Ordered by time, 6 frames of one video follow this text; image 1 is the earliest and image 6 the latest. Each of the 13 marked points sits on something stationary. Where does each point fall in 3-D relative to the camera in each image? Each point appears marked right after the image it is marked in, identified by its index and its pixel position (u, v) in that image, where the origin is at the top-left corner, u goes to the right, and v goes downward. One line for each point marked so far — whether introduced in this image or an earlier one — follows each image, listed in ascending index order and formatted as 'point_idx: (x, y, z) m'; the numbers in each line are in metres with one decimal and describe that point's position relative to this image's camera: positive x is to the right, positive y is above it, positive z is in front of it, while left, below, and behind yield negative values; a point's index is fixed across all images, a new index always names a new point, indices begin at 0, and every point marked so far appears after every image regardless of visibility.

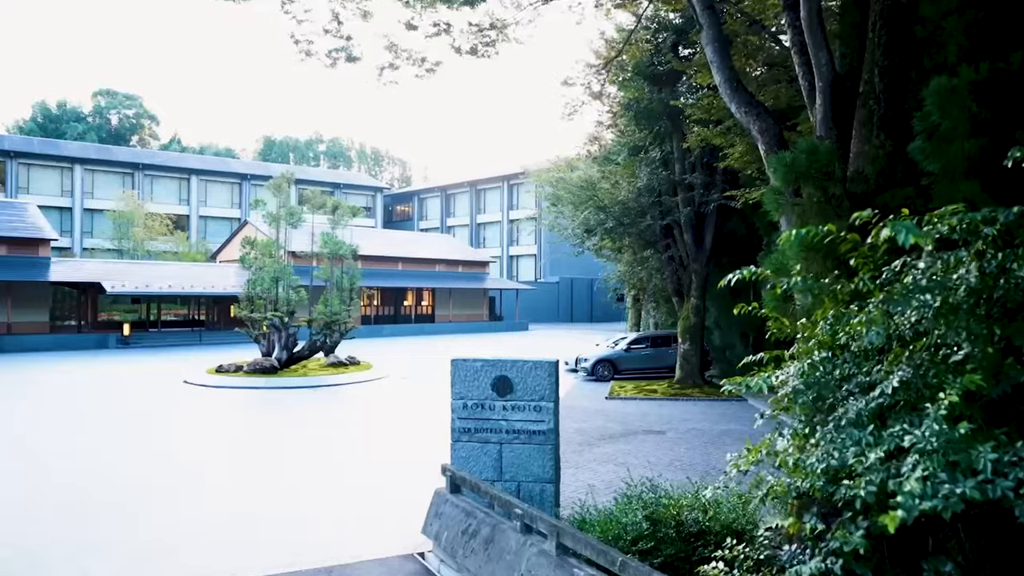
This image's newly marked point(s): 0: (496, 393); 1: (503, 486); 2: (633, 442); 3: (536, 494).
0: (-0.2, -1.0, +7.5) m
1: (-0.1, -2.0, +7.5) m
2: (+2.1, -2.6, +12.7) m
3: (+0.3, -2.1, +7.4) m
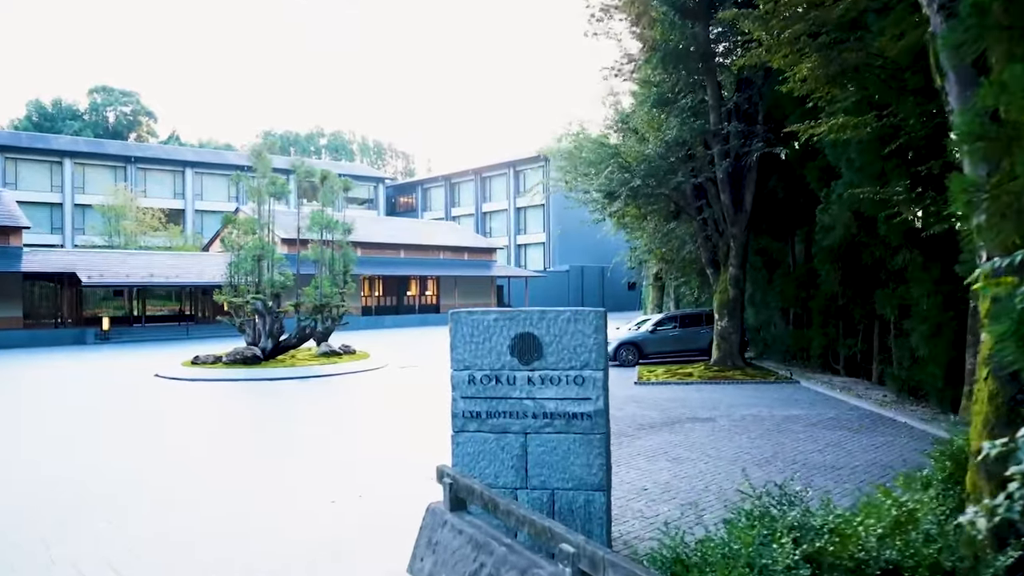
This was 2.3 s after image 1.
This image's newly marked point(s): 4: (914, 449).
0: (0.0, -0.5, +5.1) m
1: (+0.1, -1.4, +5.1) m
2: (+2.3, -2.0, +10.3) m
3: (+0.5, -1.5, +5.1) m
4: (+4.7, -1.9, +8.7) m
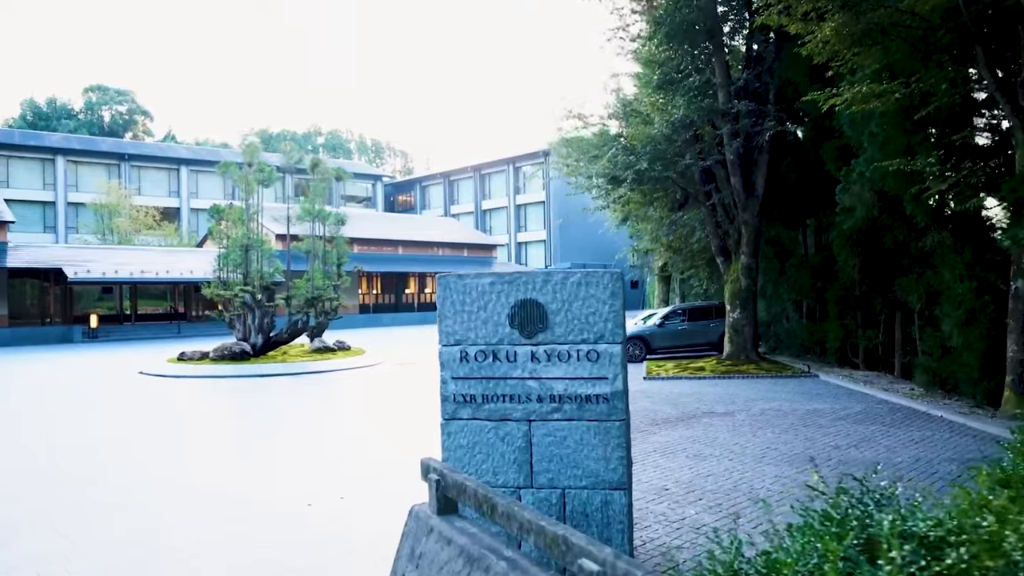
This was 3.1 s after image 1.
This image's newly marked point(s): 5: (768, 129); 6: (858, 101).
0: (0.0, -0.2, +4.3) m
1: (+0.1, -1.2, +4.3) m
2: (+2.3, -1.8, +9.5) m
3: (+0.5, -1.2, +4.2) m
4: (+4.7, -1.6, +7.8) m
5: (+5.1, +3.1, +14.8) m
6: (+4.6, +2.5, +9.9) m
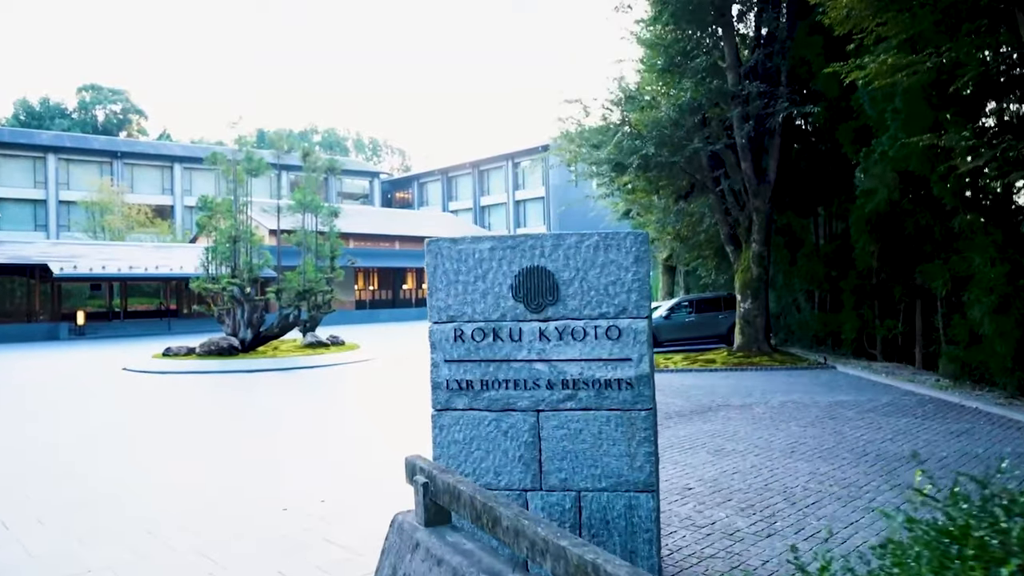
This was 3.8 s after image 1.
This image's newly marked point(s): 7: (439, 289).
0: (0.0, -0.1, +3.6) m
1: (+0.1, -1.0, +3.6) m
2: (+2.4, -1.6, +8.8) m
3: (+0.5, -1.1, +3.5) m
4: (+4.7, -1.4, +7.2) m
5: (+5.1, +3.4, +14.1) m
6: (+4.6, +2.7, +9.3) m
7: (-0.4, 0.0, +3.7) m
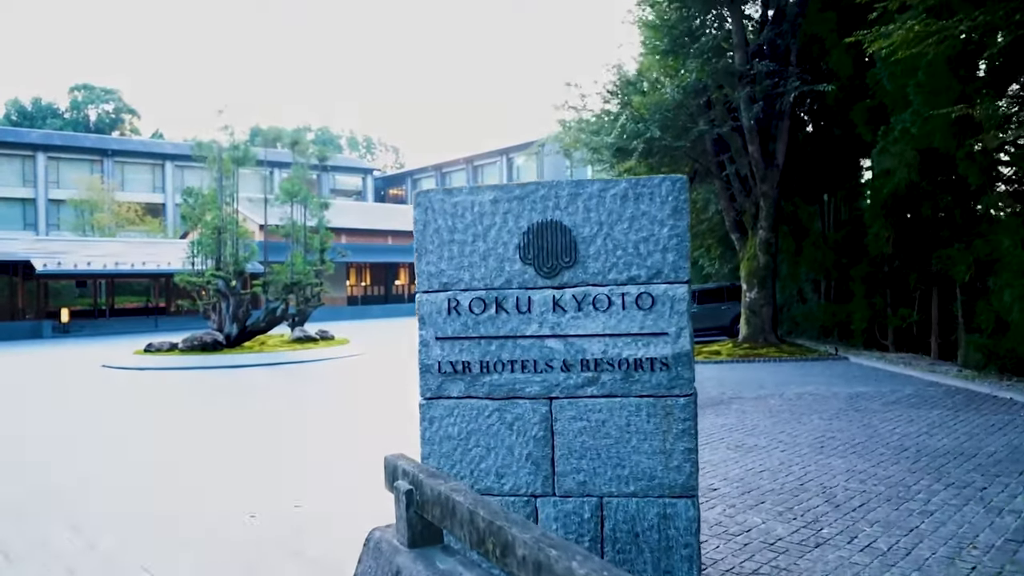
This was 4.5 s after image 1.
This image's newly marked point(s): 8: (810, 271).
0: (+0.1, +0.1, +2.9) m
1: (+0.2, -0.9, +3.0) m
2: (+2.4, -1.4, +8.1) m
3: (+0.5, -0.9, +2.9) m
4: (+4.7, -1.2, +6.5) m
5: (+5.0, +3.6, +13.5) m
6: (+4.5, +2.9, +8.6) m
7: (-0.3, +0.2, +3.0) m
8: (+6.4, +0.4, +15.9) m
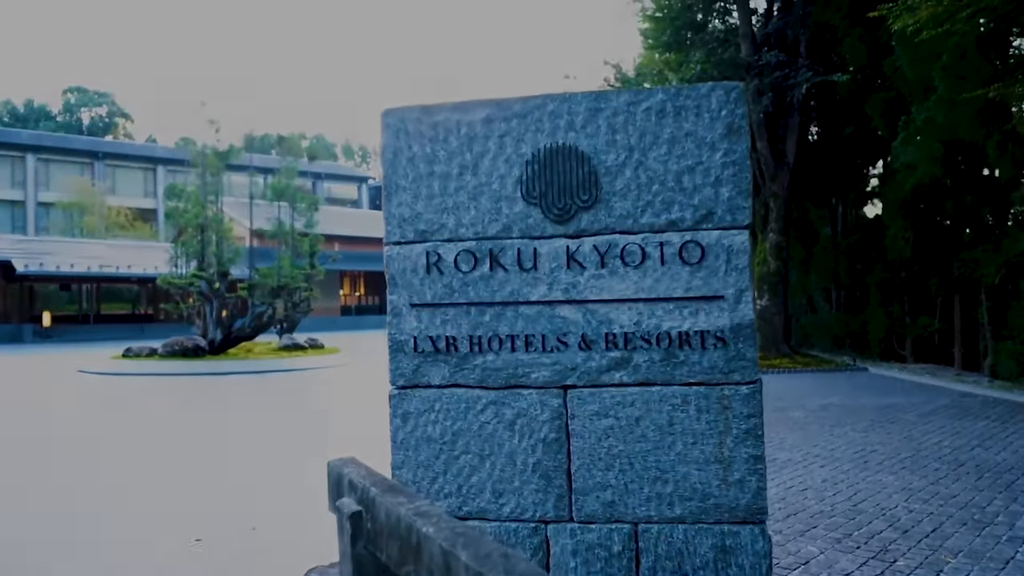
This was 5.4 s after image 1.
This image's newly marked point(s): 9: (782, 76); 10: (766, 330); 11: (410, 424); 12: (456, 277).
0: (+0.1, +0.2, +2.2) m
1: (+0.2, -0.7, +2.2) m
2: (+2.3, -1.4, +7.4) m
3: (+0.5, -0.8, +2.1) m
4: (+4.7, -1.2, +5.8) m
5: (+5.0, +3.5, +12.8) m
6: (+4.5, +2.9, +7.9) m
7: (-0.3, +0.3, +2.2) m
8: (+6.4, +0.2, +15.2) m
9: (+4.8, +3.7, +13.1) m
10: (+4.7, -0.8, +14.1) m
11: (-0.3, -0.4, +2.2) m
12: (-0.2, 0.0, +2.2) m
